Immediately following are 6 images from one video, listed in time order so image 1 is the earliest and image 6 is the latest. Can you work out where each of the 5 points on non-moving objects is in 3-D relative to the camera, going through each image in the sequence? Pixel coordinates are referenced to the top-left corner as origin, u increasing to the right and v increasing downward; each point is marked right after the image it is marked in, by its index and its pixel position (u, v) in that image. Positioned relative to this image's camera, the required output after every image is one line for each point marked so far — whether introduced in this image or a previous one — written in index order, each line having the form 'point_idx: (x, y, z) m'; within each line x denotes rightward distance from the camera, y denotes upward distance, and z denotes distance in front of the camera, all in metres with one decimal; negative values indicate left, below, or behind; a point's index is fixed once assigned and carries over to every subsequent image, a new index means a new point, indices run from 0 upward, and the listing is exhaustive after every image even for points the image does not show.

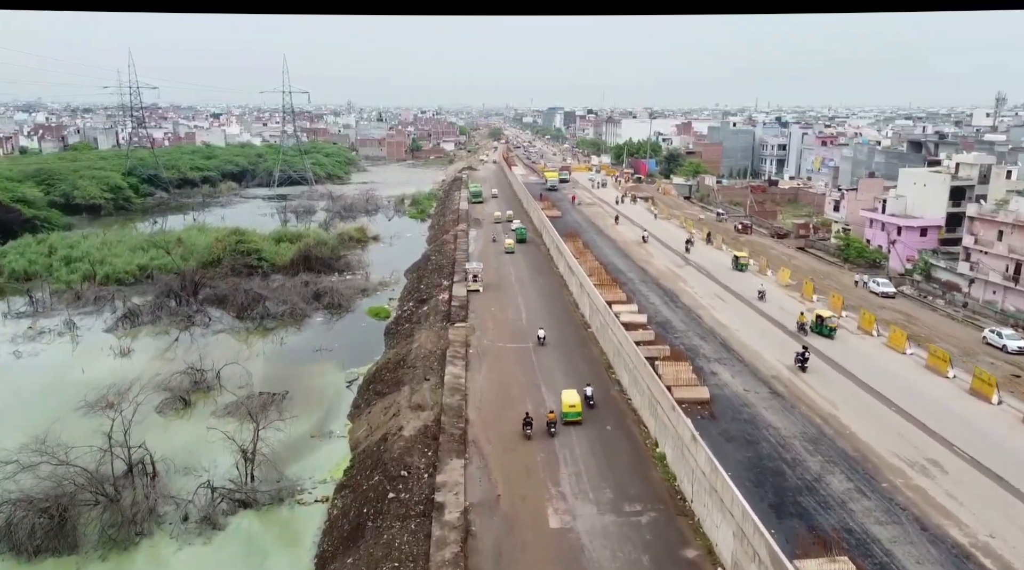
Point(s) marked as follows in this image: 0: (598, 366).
0: (+2.1, -1.9, +17.6) m
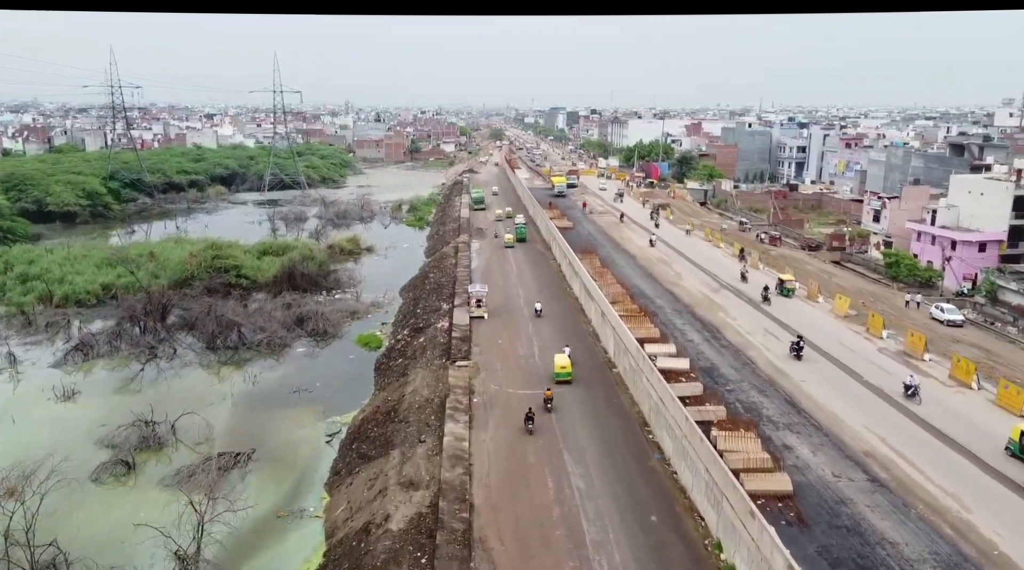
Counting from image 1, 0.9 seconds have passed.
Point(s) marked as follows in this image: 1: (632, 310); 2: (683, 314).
0: (+2.4, -2.7, +14.4) m
1: (+3.1, -0.6, +18.5) m
2: (+4.4, -0.7, +18.6) m
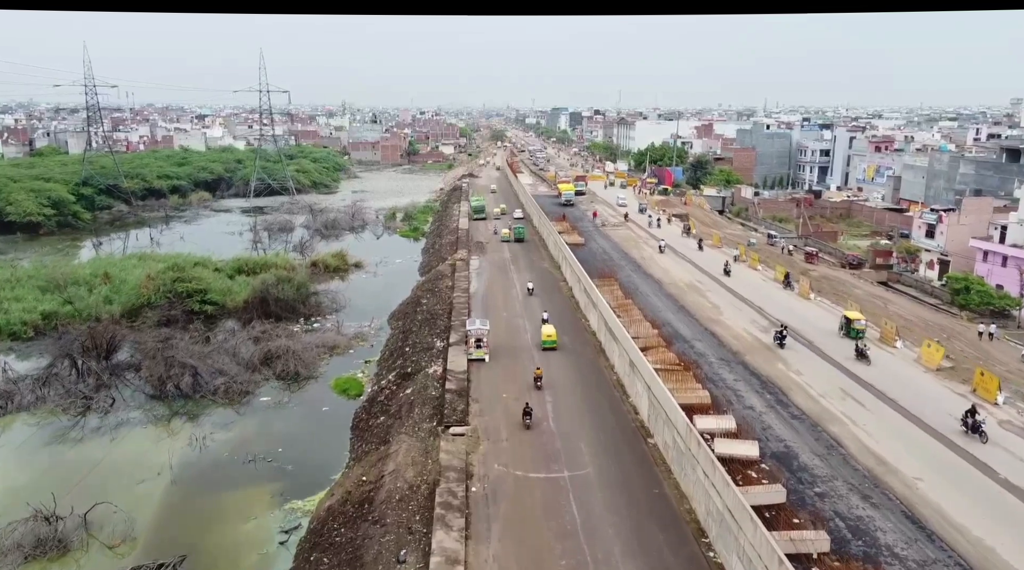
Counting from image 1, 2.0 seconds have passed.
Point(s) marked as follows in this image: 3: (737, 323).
0: (+2.5, -3.6, +10.8) m
1: (+3.2, -1.5, +14.9) m
2: (+4.5, -1.6, +15.0) m
3: (+5.5, -0.9, +17.8) m
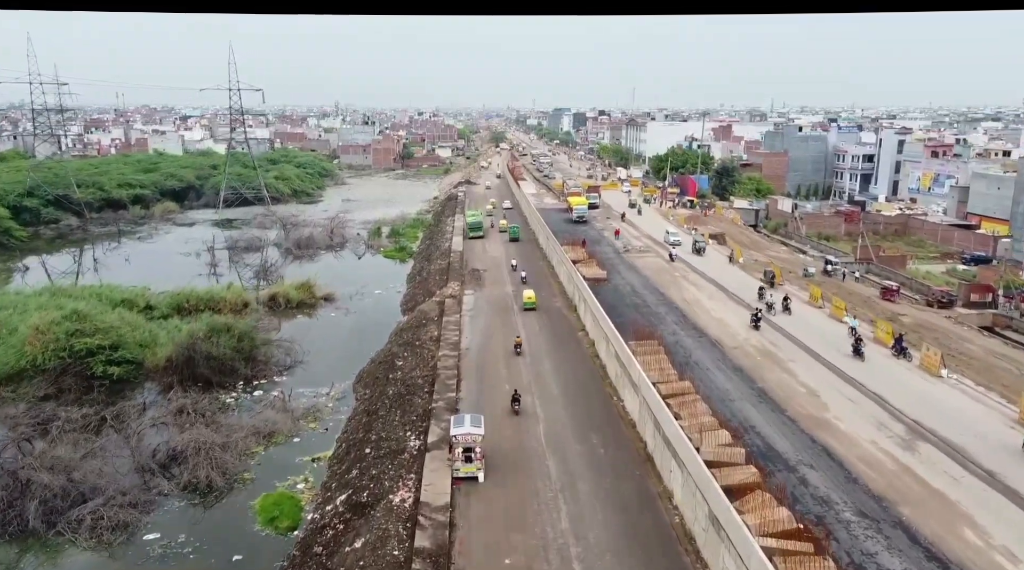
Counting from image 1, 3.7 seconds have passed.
0: (+2.6, -5.0, +4.8) m
1: (+3.3, -2.9, +8.9) m
2: (+4.6, -3.0, +9.0) m
3: (+5.6, -2.3, +11.8) m
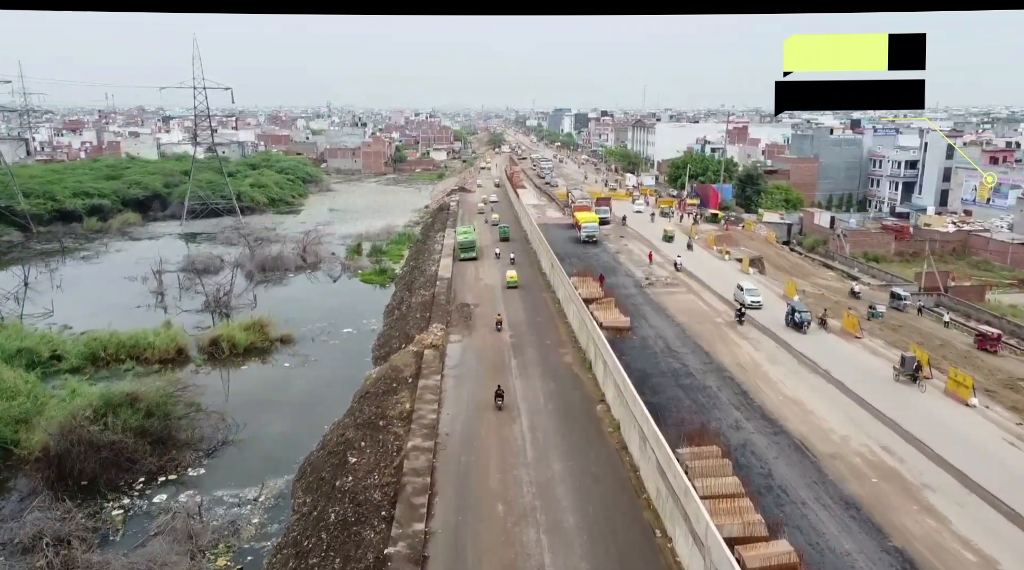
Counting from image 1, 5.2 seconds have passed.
0: (+2.6, -6.2, -0.2) m
1: (+3.3, -4.1, +3.9) m
2: (+4.6, -4.2, +4.0) m
3: (+5.5, -3.5, +6.8) m
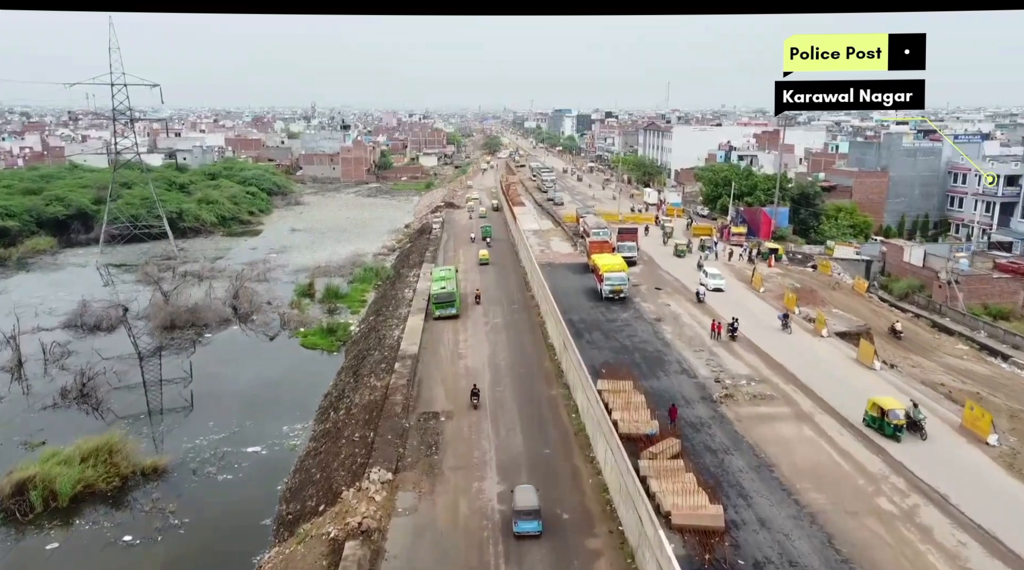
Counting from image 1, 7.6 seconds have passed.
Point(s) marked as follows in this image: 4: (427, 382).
0: (+2.5, -8.2, -8.6) m
1: (+3.1, -6.2, -4.5) m
2: (+4.5, -6.3, -4.3) m
3: (+5.4, -5.6, -1.5) m
4: (-2.1, -2.2, +17.0) m
